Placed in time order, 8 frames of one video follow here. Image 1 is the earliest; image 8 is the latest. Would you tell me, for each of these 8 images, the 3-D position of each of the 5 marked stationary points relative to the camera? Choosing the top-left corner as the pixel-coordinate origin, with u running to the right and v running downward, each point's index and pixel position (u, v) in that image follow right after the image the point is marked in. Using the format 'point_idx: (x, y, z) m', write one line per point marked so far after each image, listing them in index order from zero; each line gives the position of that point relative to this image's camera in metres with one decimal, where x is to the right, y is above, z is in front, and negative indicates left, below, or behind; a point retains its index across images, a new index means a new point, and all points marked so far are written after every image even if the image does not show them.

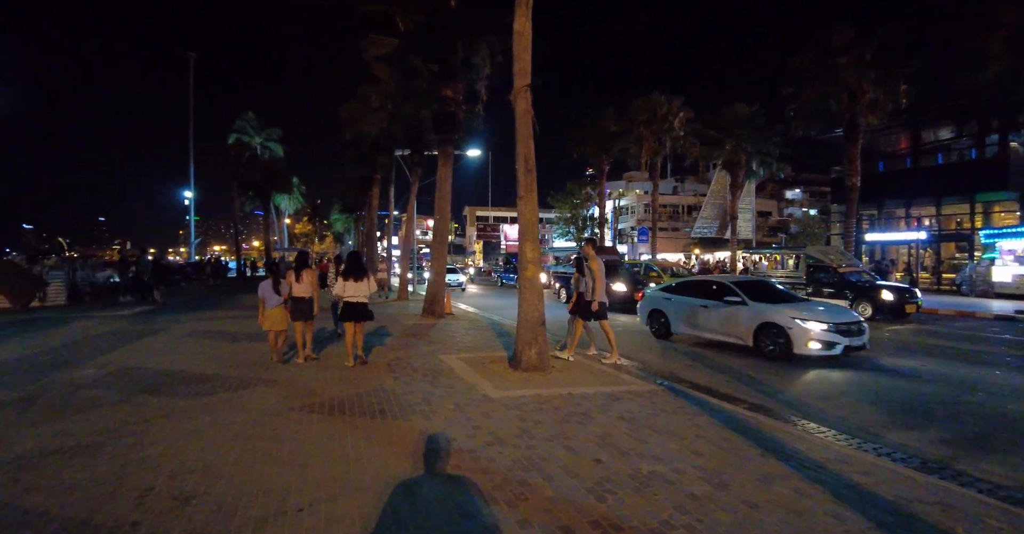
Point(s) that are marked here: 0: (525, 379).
0: (+0.2, -2.0, +7.7) m
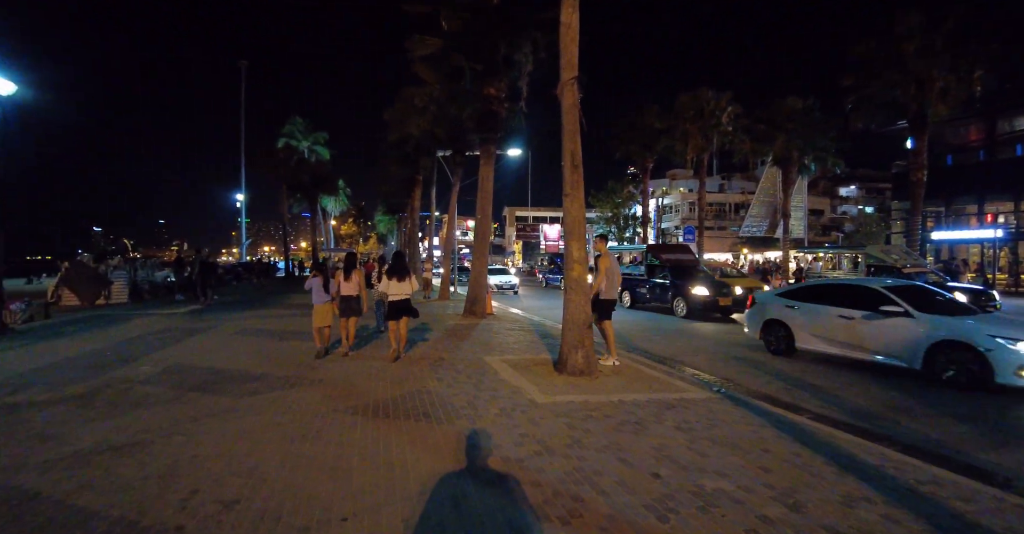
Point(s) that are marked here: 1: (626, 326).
0: (+1.0, -2.0, +7.3) m
1: (+4.5, -2.3, +17.5) m
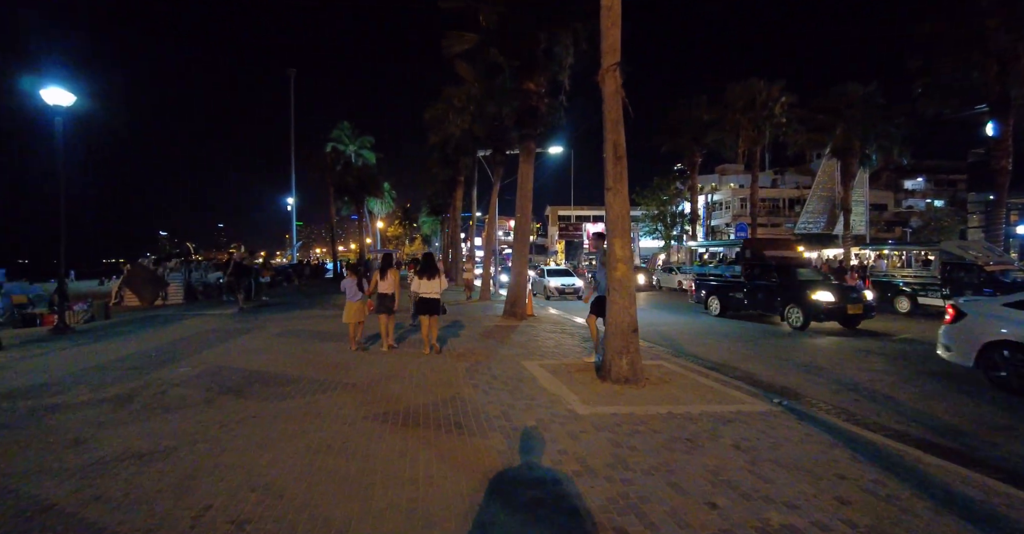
0: (+1.6, -2.0, +6.8) m
1: (+6.0, -2.3, +16.6) m
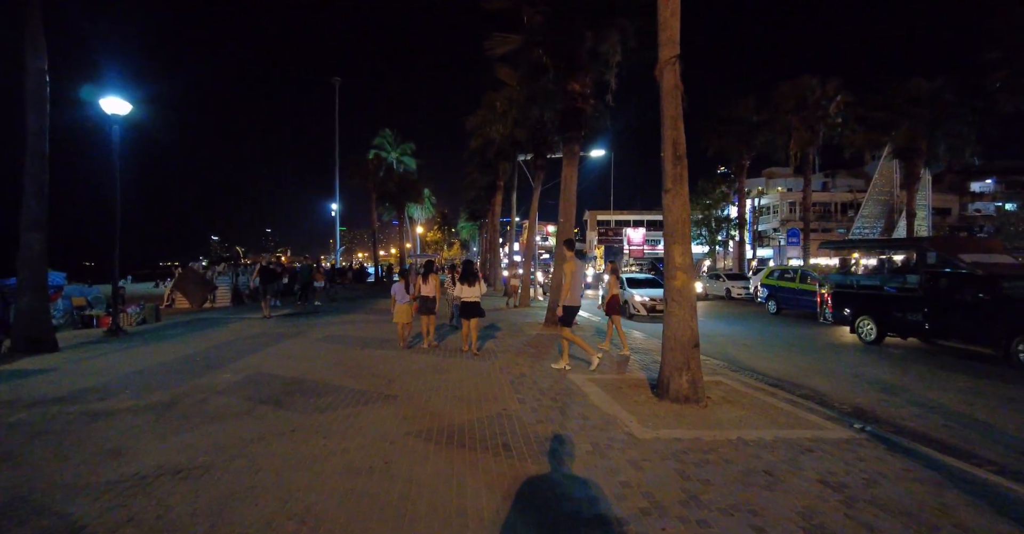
0: (+2.3, -2.1, +6.2) m
1: (+7.5, -2.5, +15.6) m
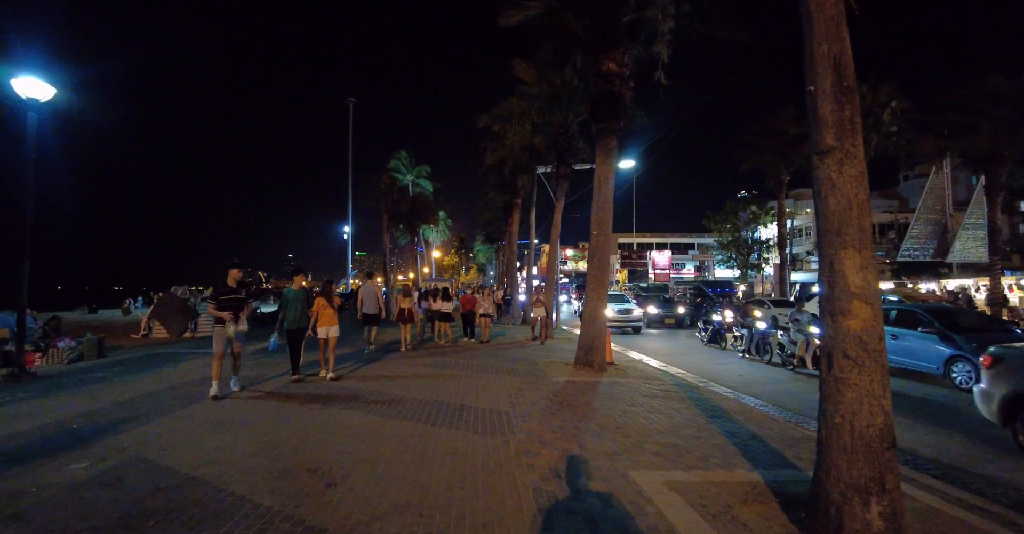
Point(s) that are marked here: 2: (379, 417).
0: (+2.5, -2.3, +4.0) m
1: (+8.1, -3.2, +13.1) m
2: (-1.6, -2.0, +5.7) m
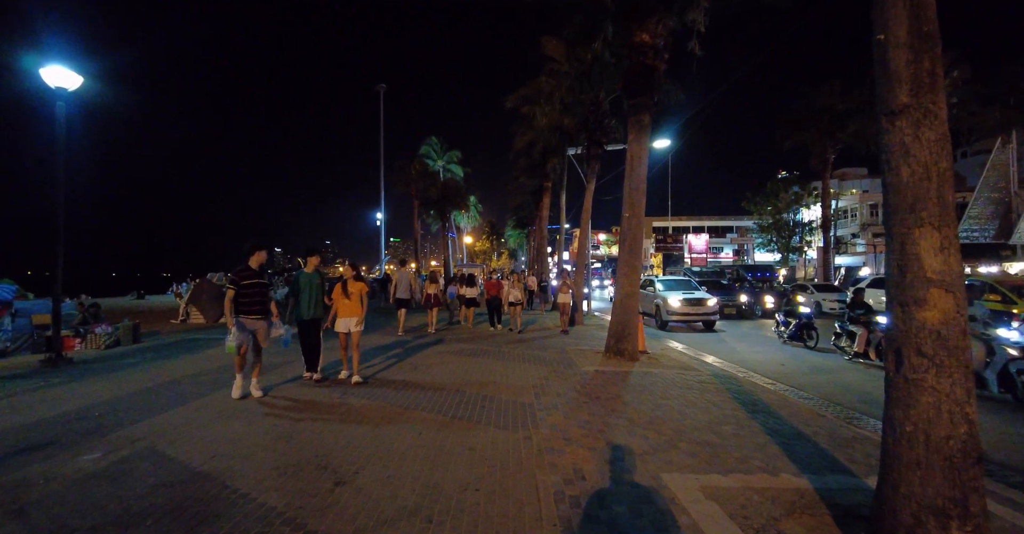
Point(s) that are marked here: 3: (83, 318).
0: (+2.7, -2.2, +3.6) m
1: (+8.9, -2.8, +12.3) m
2: (-1.3, -1.8, +5.6) m
3: (-12.4, -1.4, +12.8) m
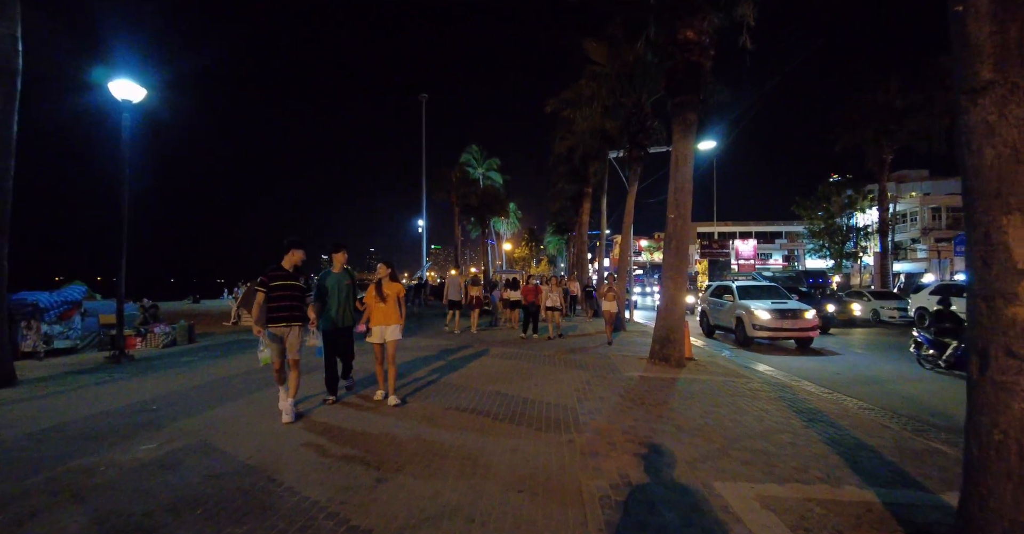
0: (+3.0, -2.1, +3.2) m
1: (+9.9, -2.9, +11.4) m
2: (-0.8, -1.8, +5.5) m
3: (-11.3, -1.6, +13.6) m
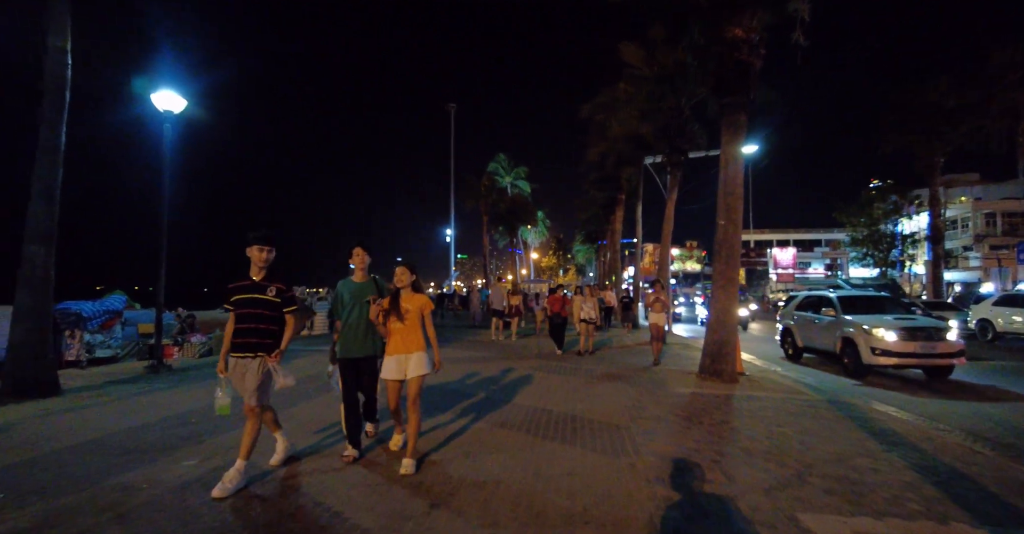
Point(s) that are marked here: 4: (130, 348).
0: (+3.4, -2.2, +2.7) m
1: (+10.8, -3.1, +10.4) m
2: (-0.3, -1.9, +5.2) m
3: (-10.3, -1.9, +13.9) m
4: (-11.7, -2.5, +13.7) m
